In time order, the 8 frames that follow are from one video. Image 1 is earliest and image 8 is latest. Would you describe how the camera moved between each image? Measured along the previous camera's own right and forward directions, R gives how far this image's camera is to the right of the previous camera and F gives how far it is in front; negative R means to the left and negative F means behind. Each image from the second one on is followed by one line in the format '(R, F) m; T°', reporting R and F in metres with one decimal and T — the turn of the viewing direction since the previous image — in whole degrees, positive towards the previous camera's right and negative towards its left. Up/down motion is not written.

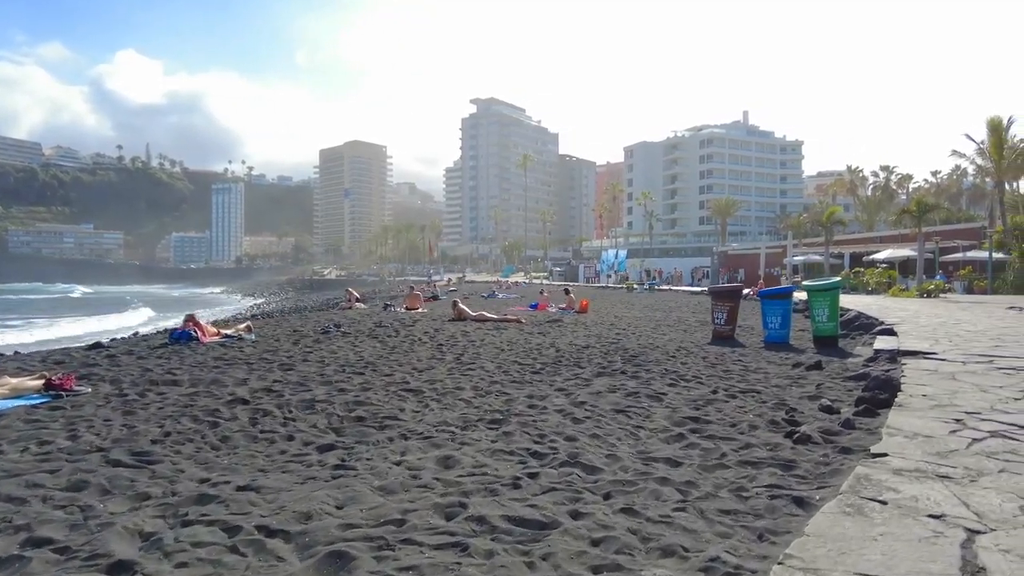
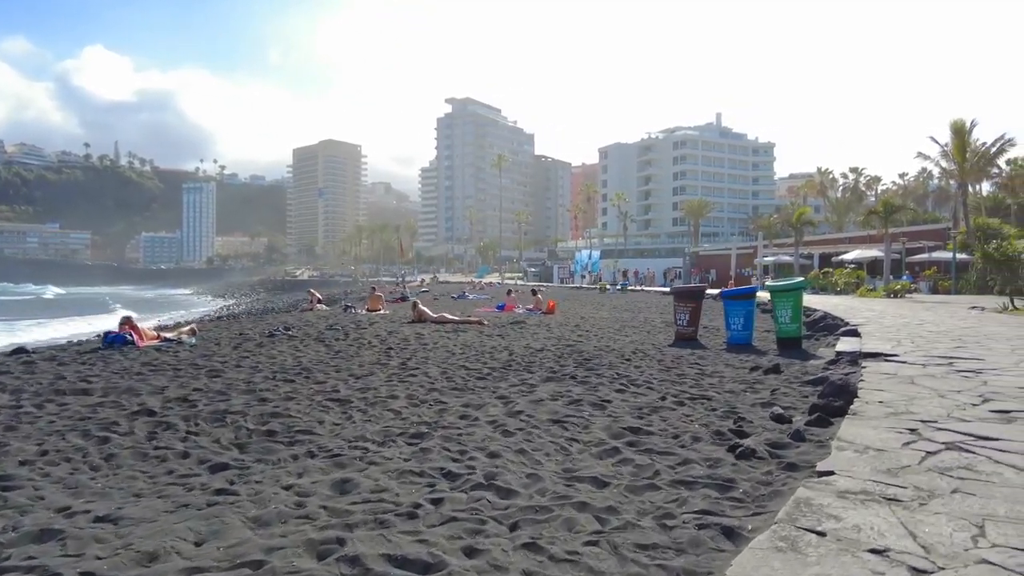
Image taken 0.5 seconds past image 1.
(+0.4, +0.5) m; +2°
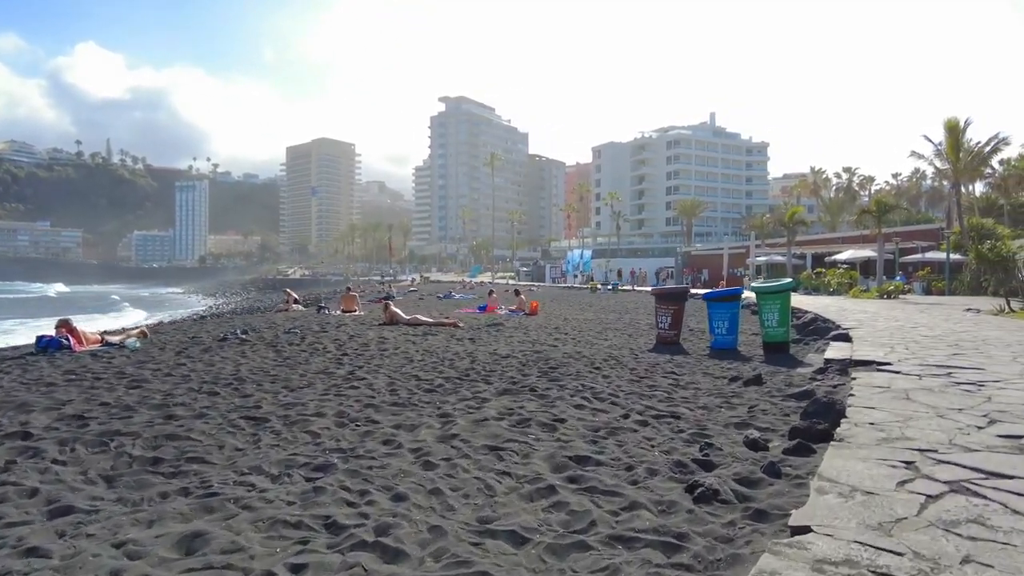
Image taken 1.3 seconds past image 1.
(+0.5, +0.8) m; 0°
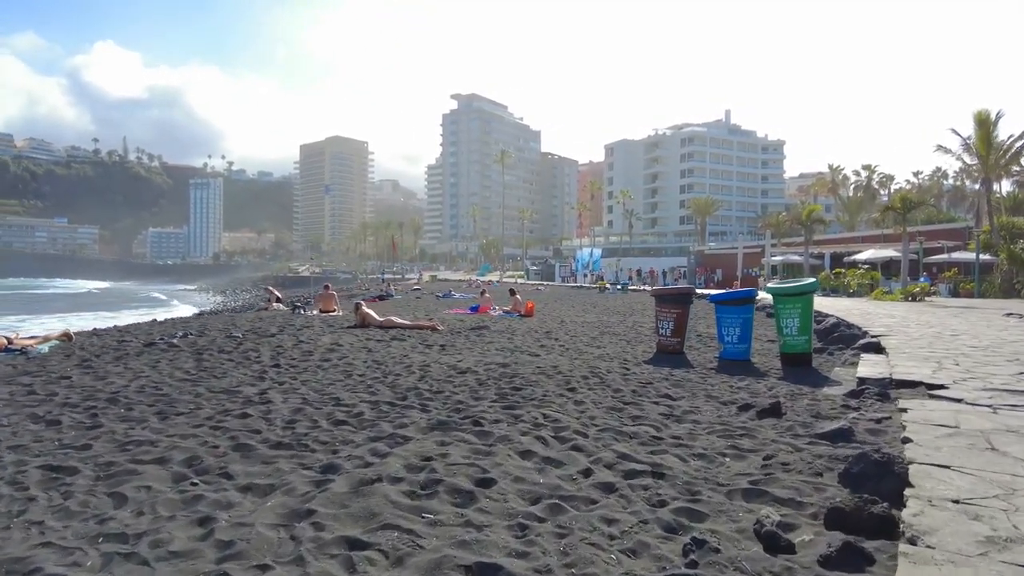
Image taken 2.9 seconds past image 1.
(+0.6, +1.8) m; -1°
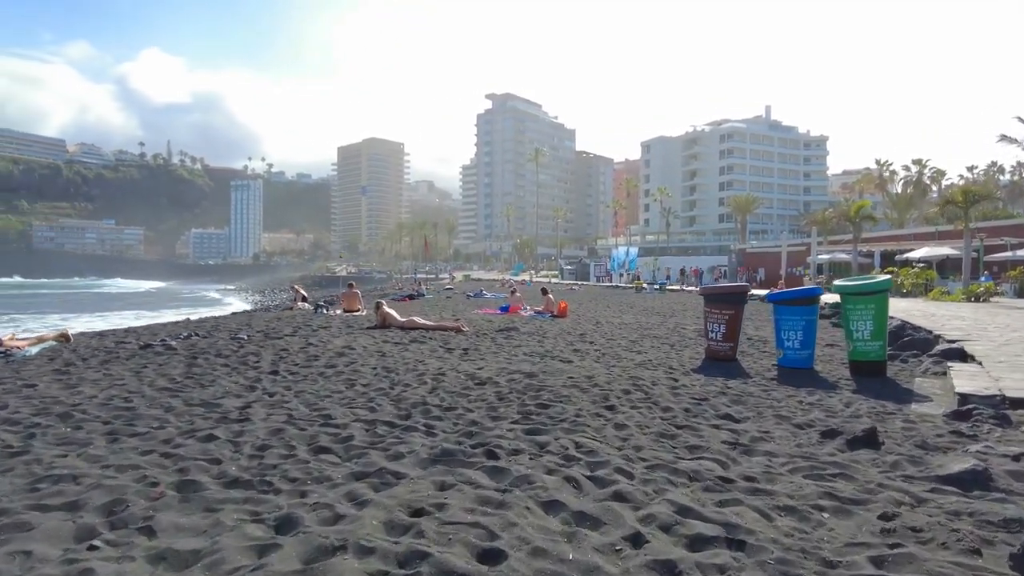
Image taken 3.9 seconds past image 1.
(+0.1, +1.2) m; -3°
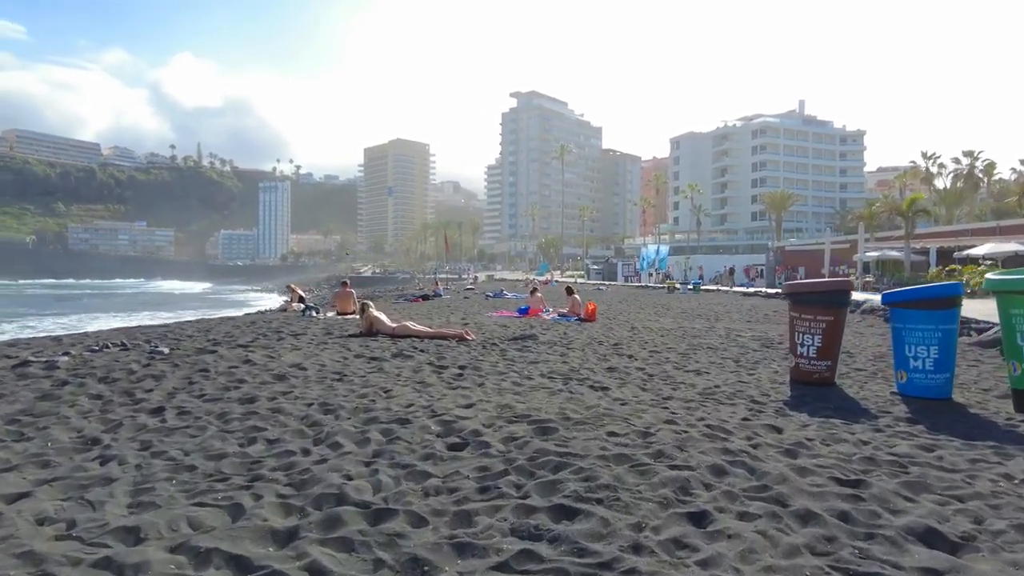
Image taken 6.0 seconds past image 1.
(+0.2, +2.9) m; -2°
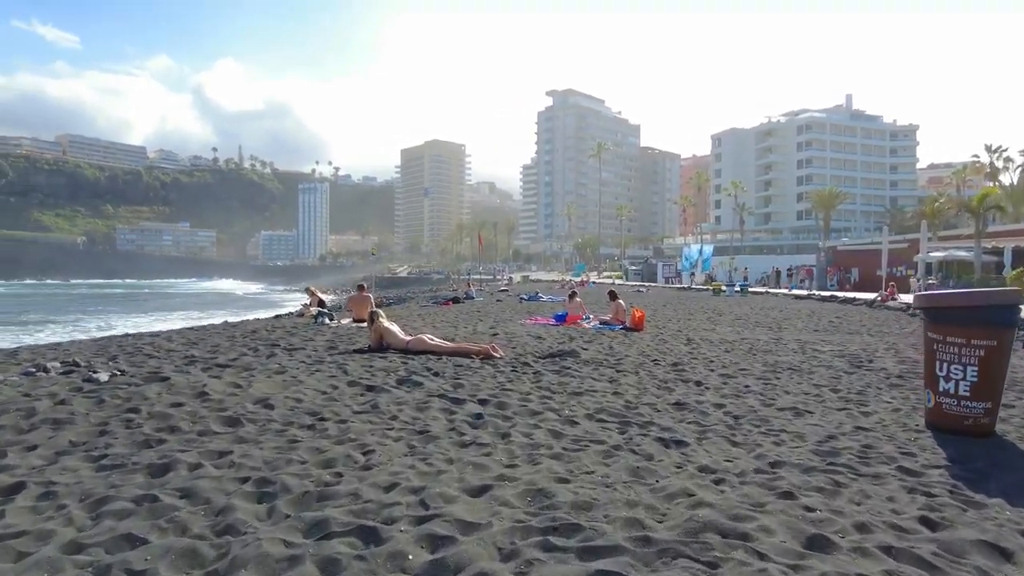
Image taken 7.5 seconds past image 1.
(0.0, +2.0) m; -3°
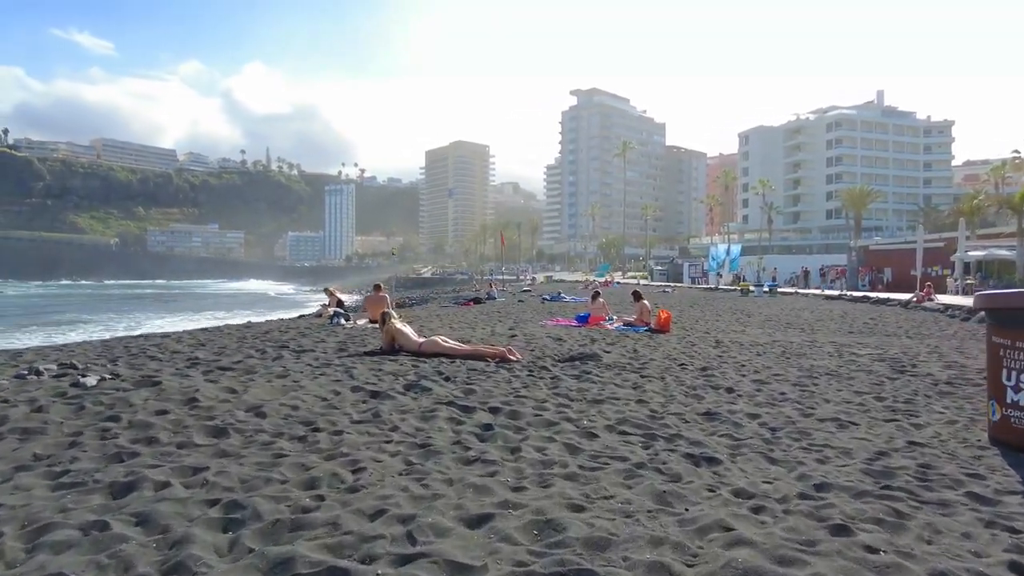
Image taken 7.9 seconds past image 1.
(+0.1, +0.5) m; -2°
